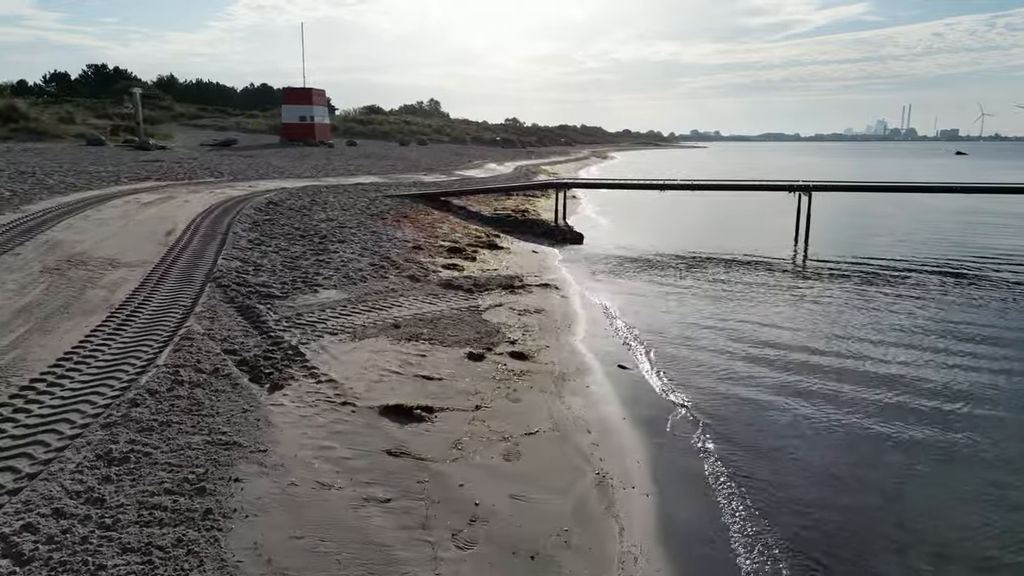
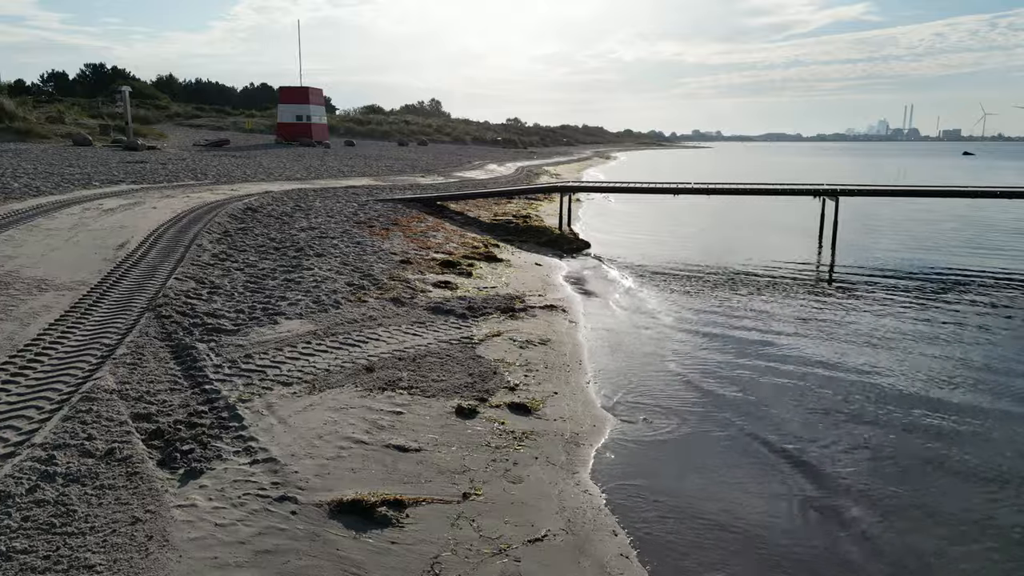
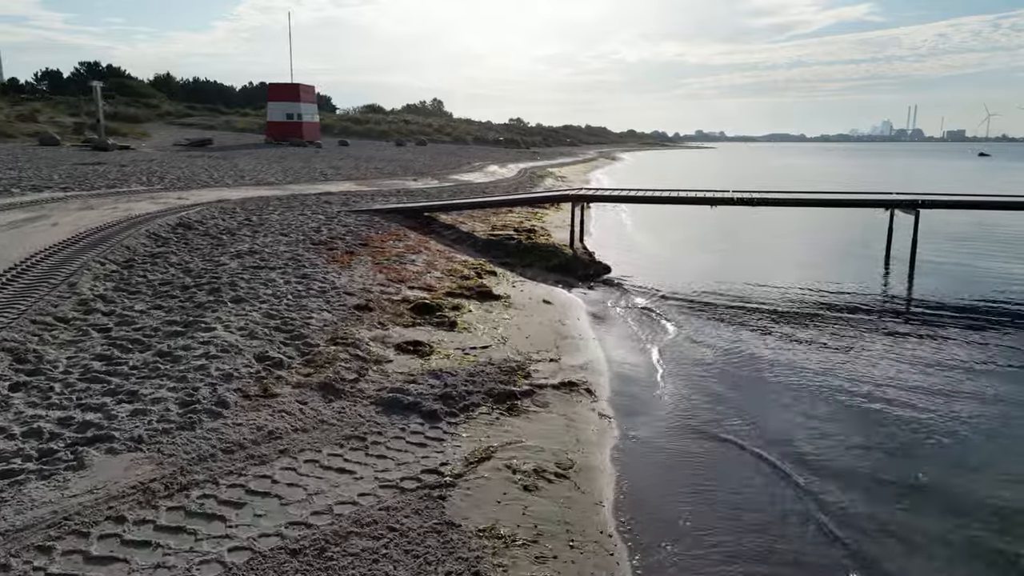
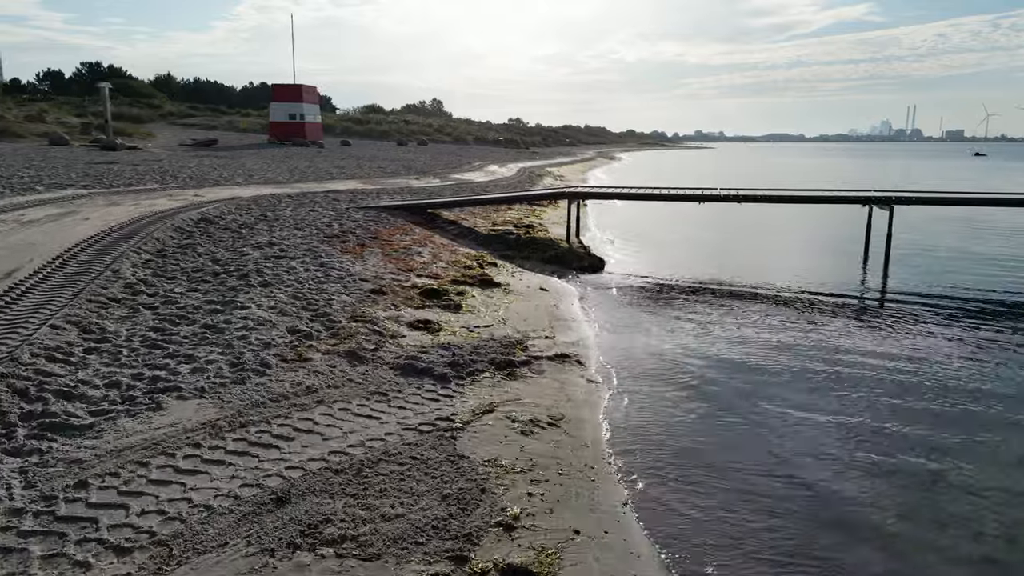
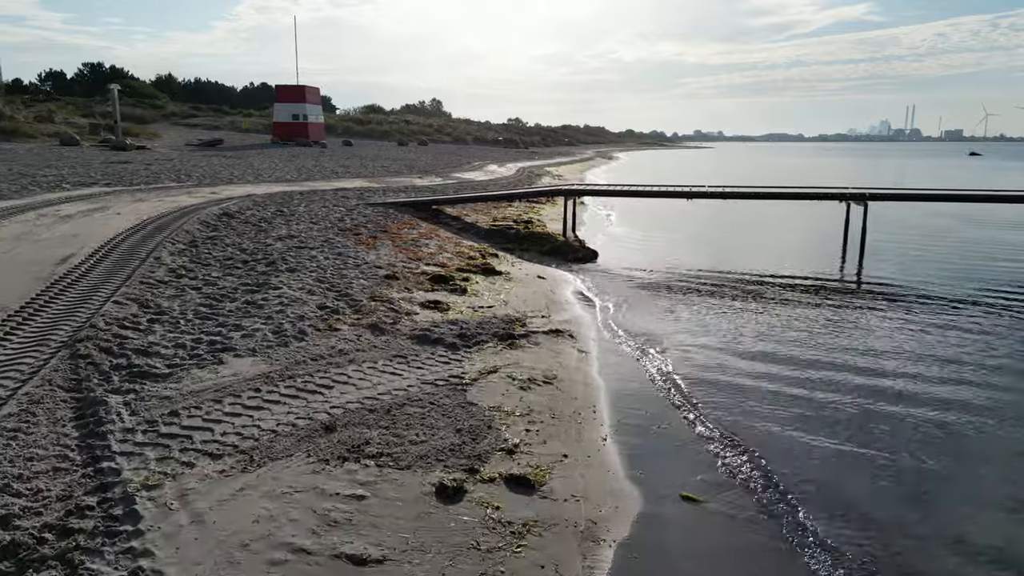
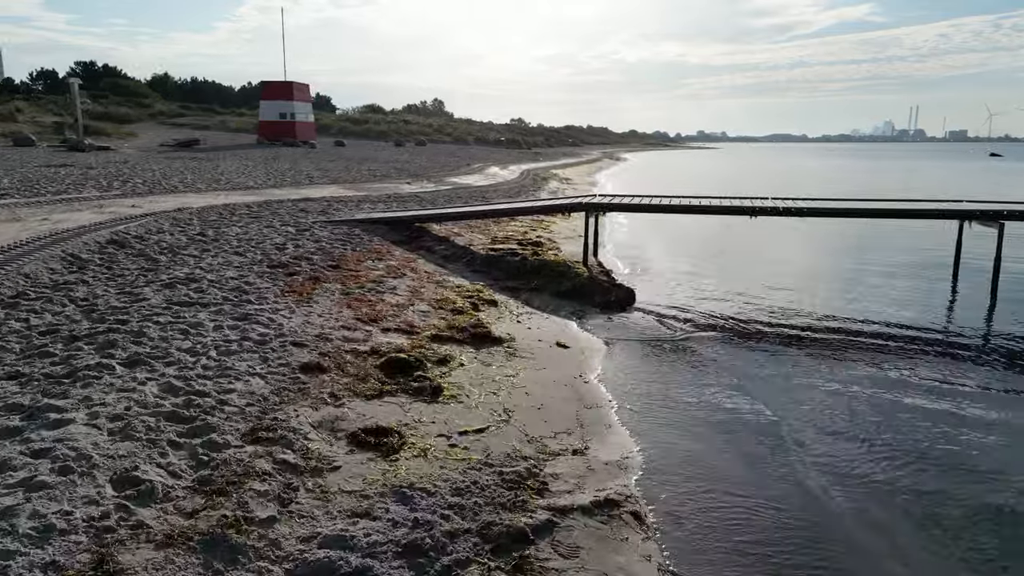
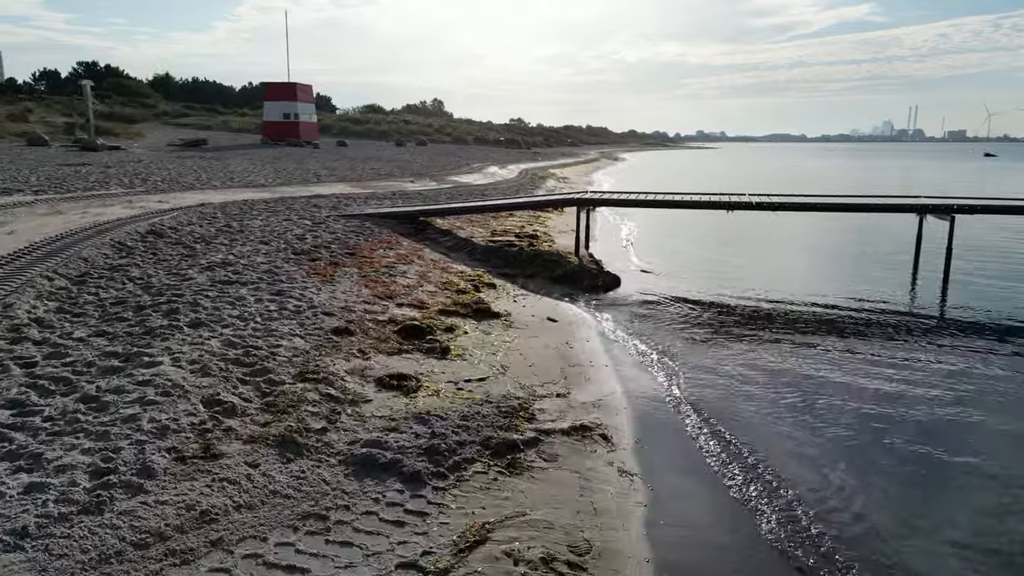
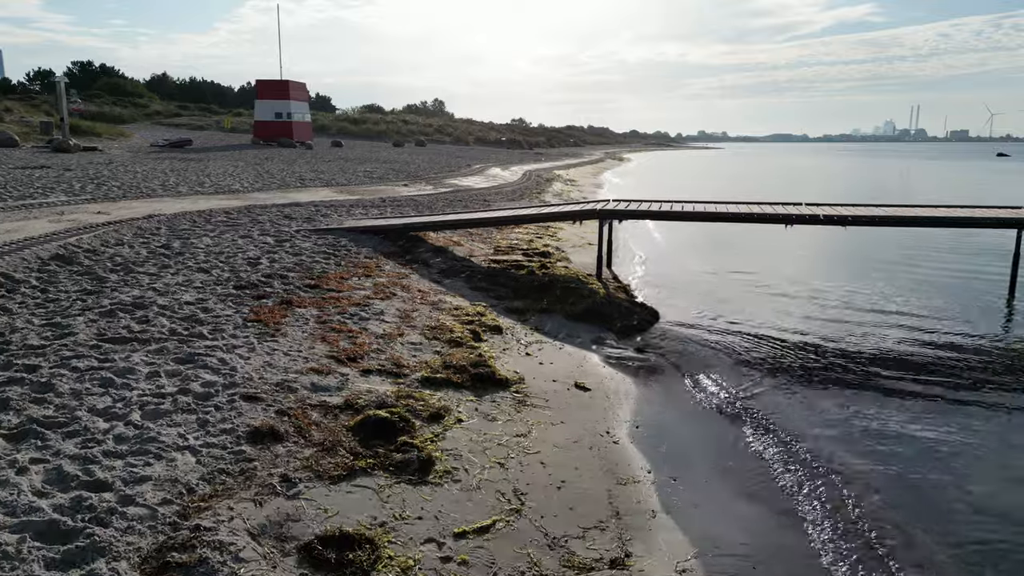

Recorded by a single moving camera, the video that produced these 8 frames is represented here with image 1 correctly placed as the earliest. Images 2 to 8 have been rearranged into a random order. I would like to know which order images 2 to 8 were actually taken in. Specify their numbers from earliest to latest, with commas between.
2, 5, 4, 3, 7, 6, 8
